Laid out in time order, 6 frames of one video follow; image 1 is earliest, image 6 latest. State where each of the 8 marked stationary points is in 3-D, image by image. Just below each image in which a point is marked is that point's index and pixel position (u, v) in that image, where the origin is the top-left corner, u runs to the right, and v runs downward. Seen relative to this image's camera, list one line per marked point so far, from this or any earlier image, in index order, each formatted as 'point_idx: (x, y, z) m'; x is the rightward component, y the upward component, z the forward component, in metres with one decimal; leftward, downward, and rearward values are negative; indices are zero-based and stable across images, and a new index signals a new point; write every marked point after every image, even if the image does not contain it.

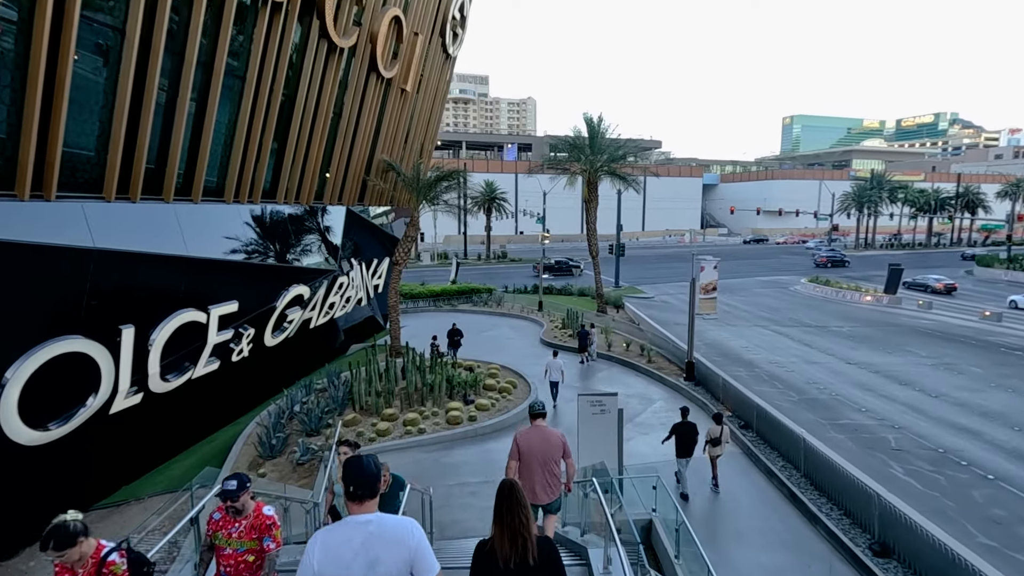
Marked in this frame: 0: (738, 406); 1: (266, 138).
0: (+5.9, -3.1, +14.0) m
1: (-6.6, +4.0, +14.5) m
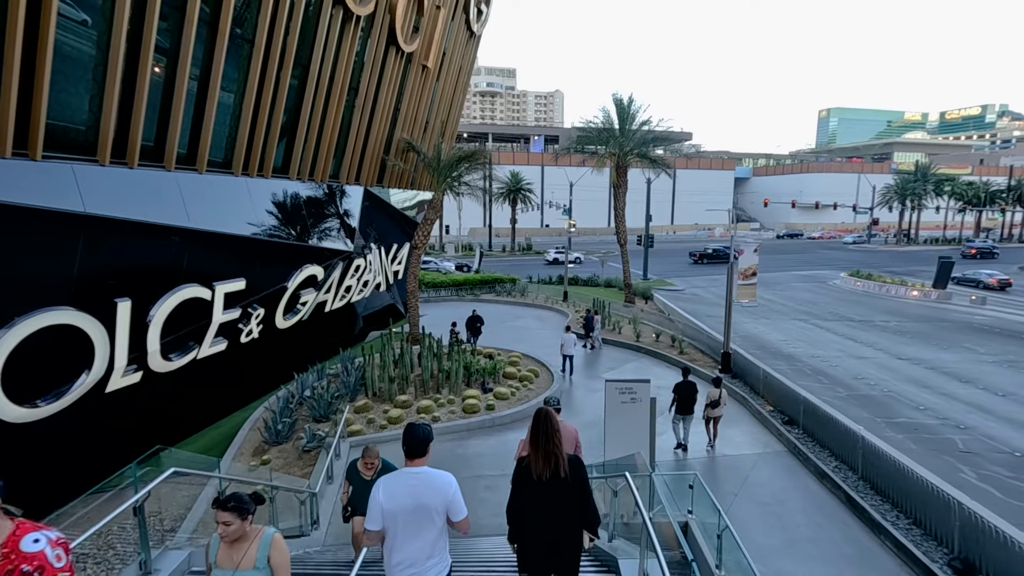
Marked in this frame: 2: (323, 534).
0: (+6.4, -2.6, +12.8) m
1: (-6.0, +4.6, +13.8) m
2: (-2.9, -3.8, +8.2) m
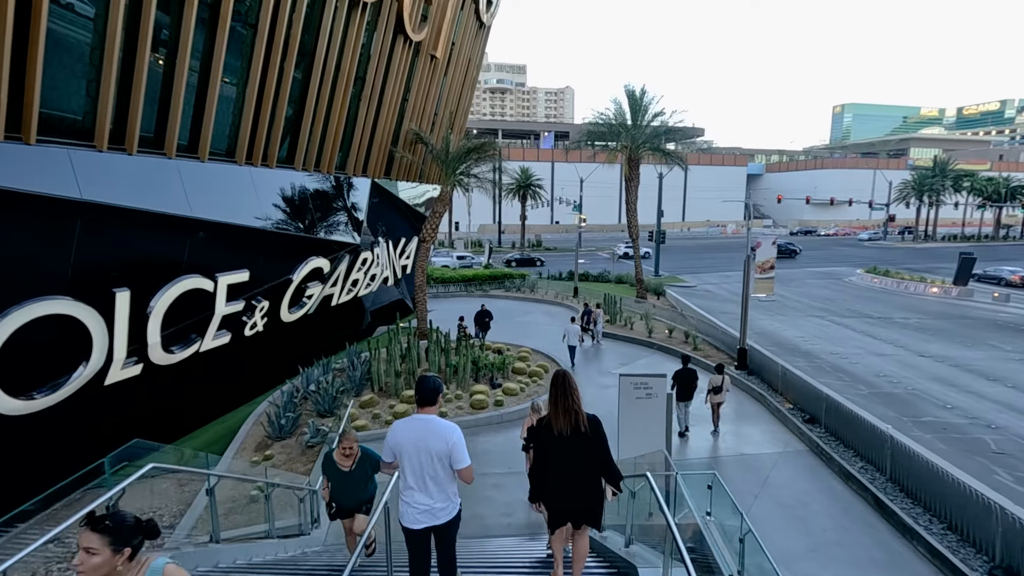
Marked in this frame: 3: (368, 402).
0: (+6.6, -2.5, +12.3) m
1: (-5.8, +4.8, +13.5) m
2: (-2.8, -3.6, +7.9) m
3: (-3.5, -2.7, +13.0) m
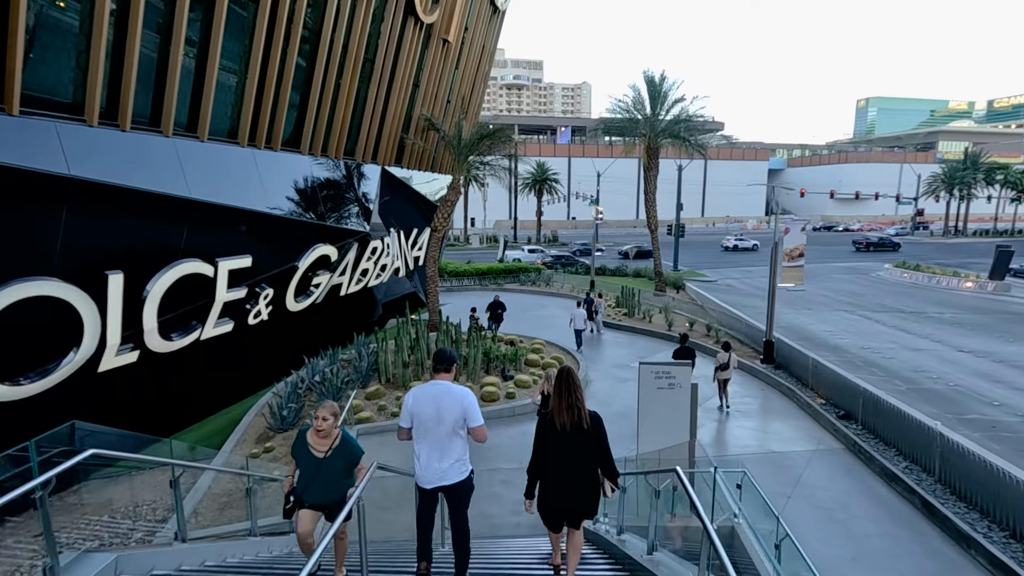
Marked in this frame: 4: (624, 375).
0: (+6.9, -2.2, +11.5) m
1: (-5.4, +5.1, +13.0) m
2: (-2.6, -3.3, +7.4) m
3: (-3.2, -2.4, +12.4) m
4: (+3.1, -2.4, +14.8) m
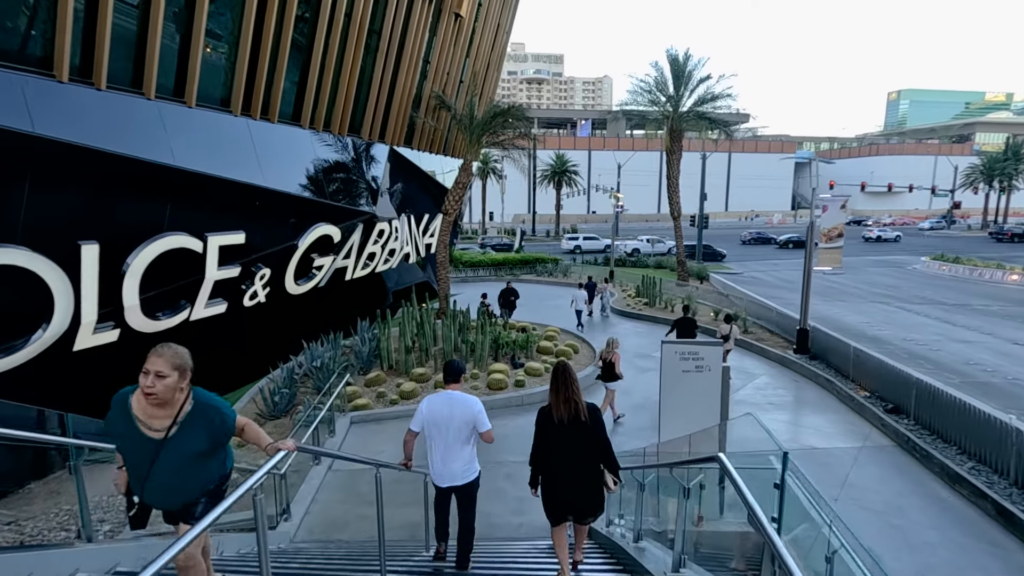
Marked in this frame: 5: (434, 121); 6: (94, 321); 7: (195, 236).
0: (+7.1, -1.8, +10.3) m
1: (-5.2, +5.5, +12.2) m
2: (-2.6, -2.9, +6.5) m
3: (-3.0, -2.0, +11.6) m
4: (+3.4, -2.0, +13.7) m
5: (-2.8, +6.0, +19.5) m
6: (-6.9, -0.5, +8.8) m
7: (-6.1, +1.0, +10.4) m
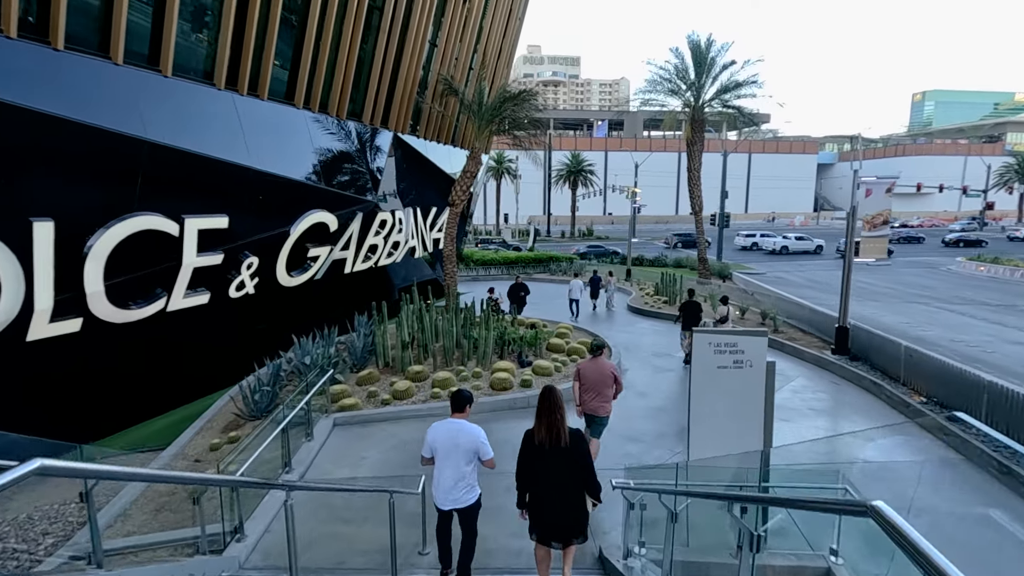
0: (+7.1, -1.6, +9.0) m
1: (-5.0, +5.7, +11.3) m
2: (-2.6, -2.6, +5.5) m
3: (-2.8, -1.8, +10.6) m
4: (+3.5, -1.8, +12.5) m
5: (-2.4, +6.1, +18.5) m
6: (-6.8, -0.3, +7.9) m
7: (-6.0, +1.2, +9.4) m
